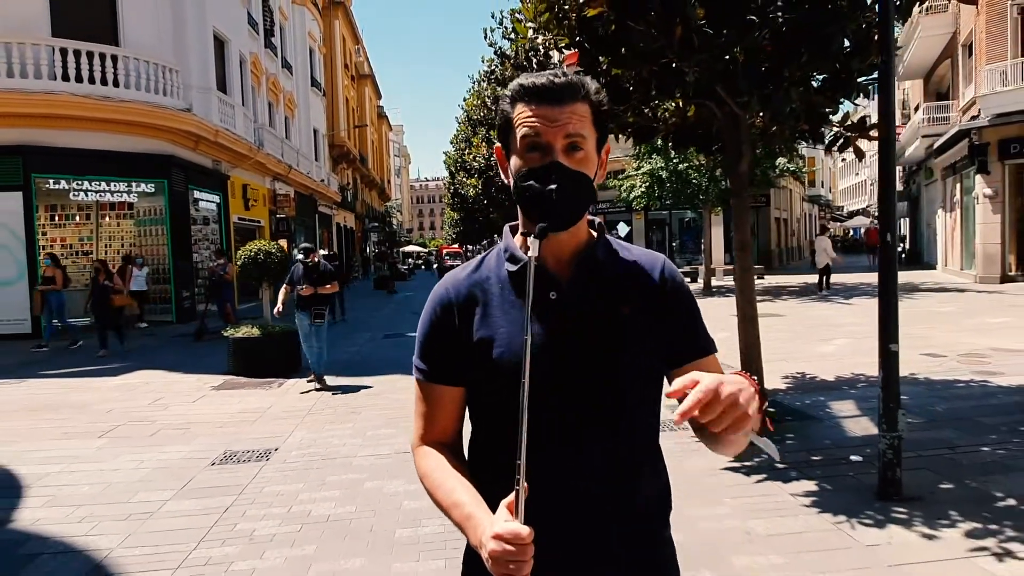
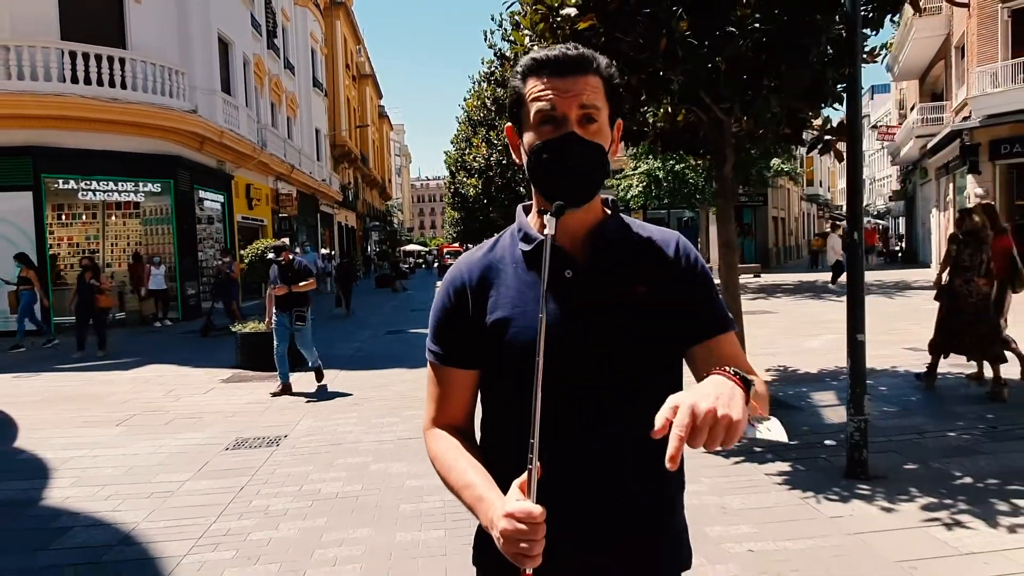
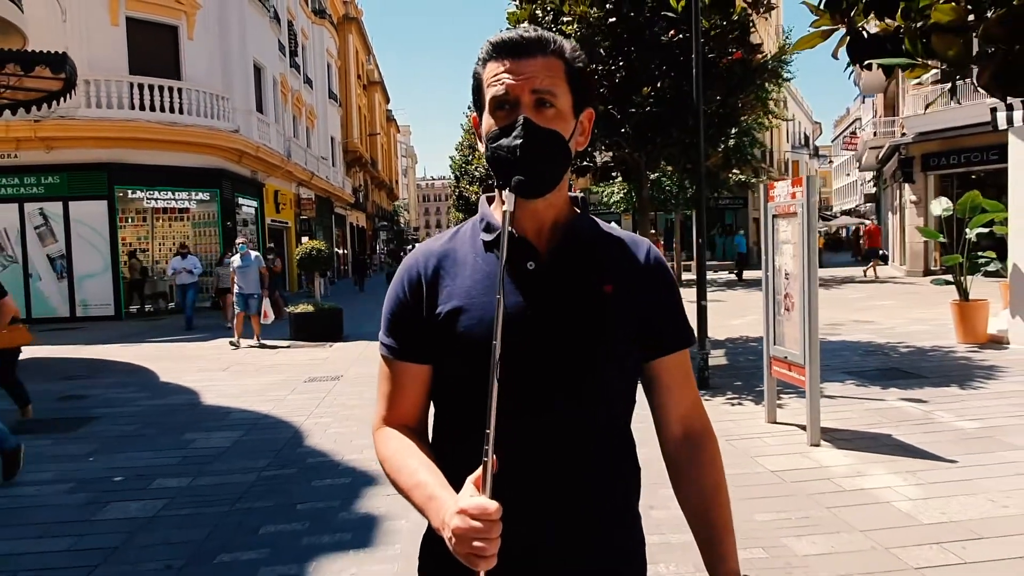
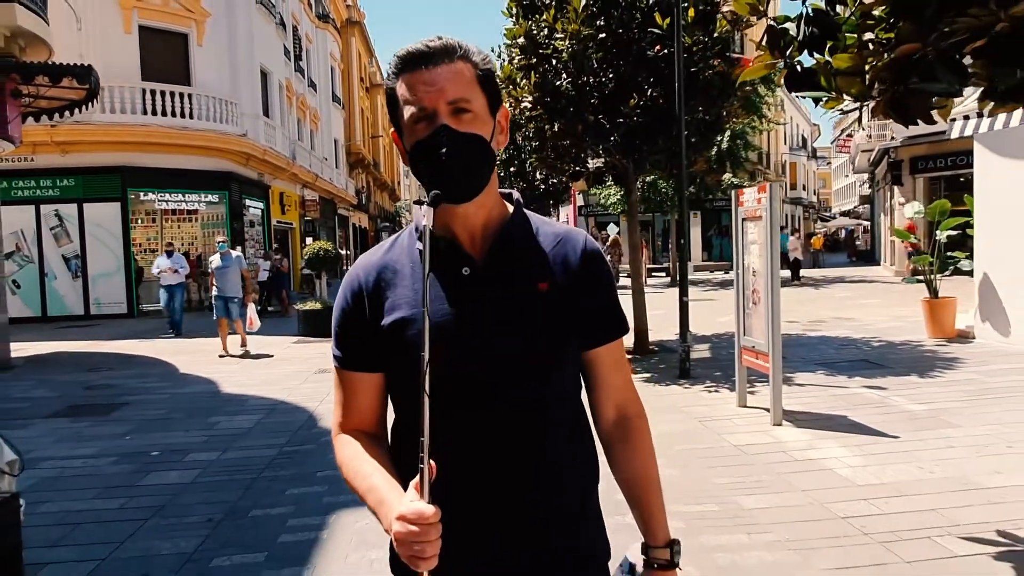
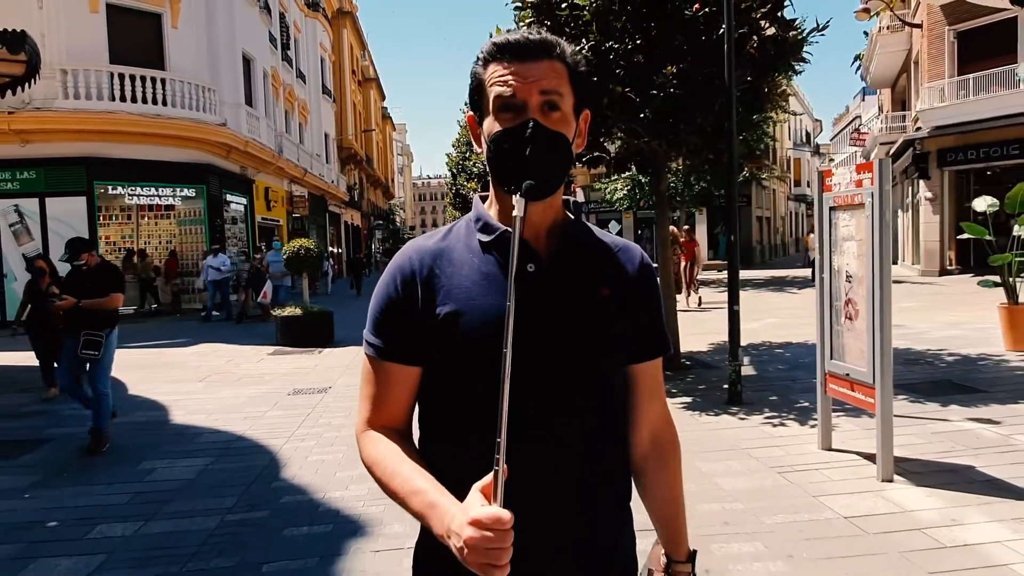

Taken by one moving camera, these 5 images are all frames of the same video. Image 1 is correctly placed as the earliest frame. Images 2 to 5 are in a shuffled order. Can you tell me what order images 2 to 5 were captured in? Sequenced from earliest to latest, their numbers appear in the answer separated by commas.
2, 5, 3, 4
